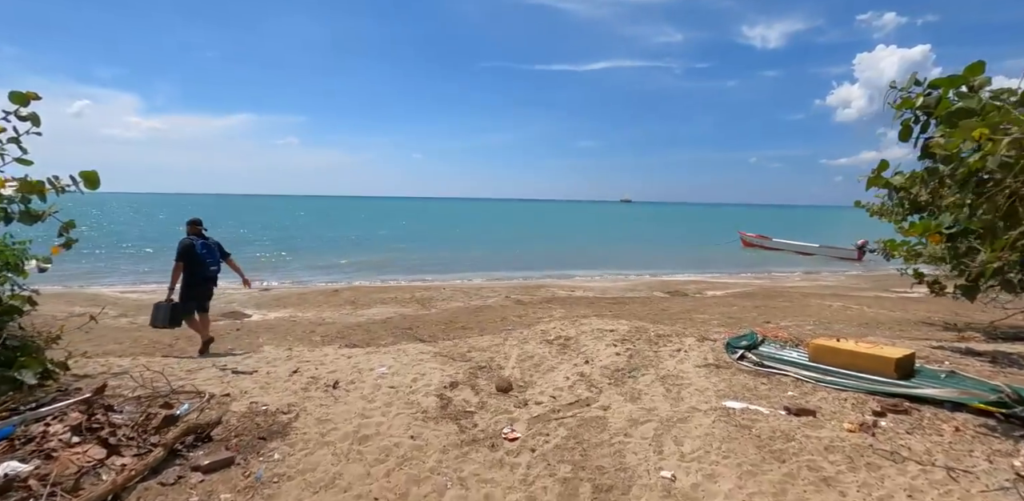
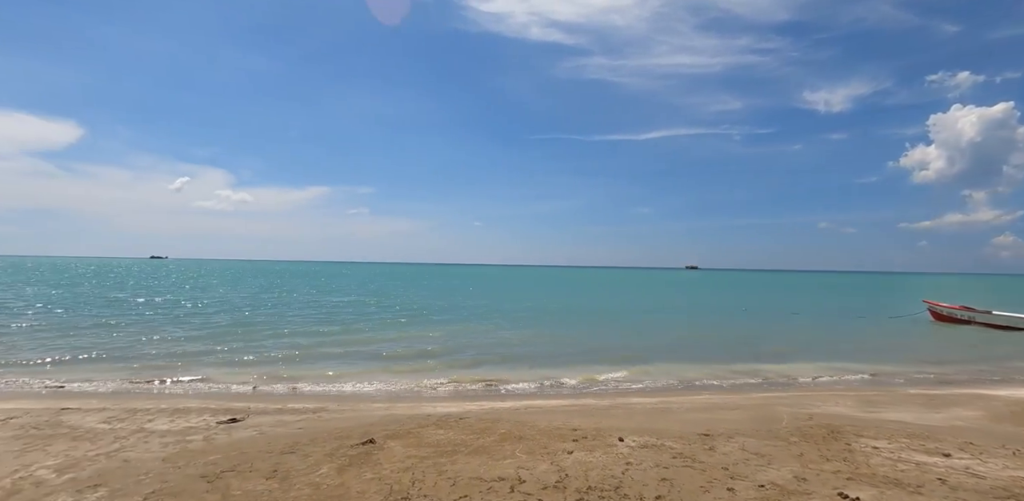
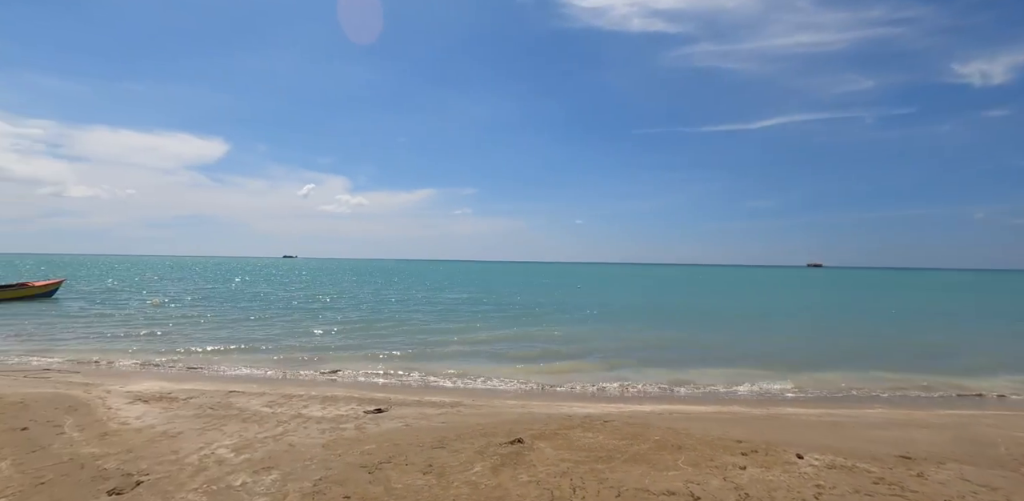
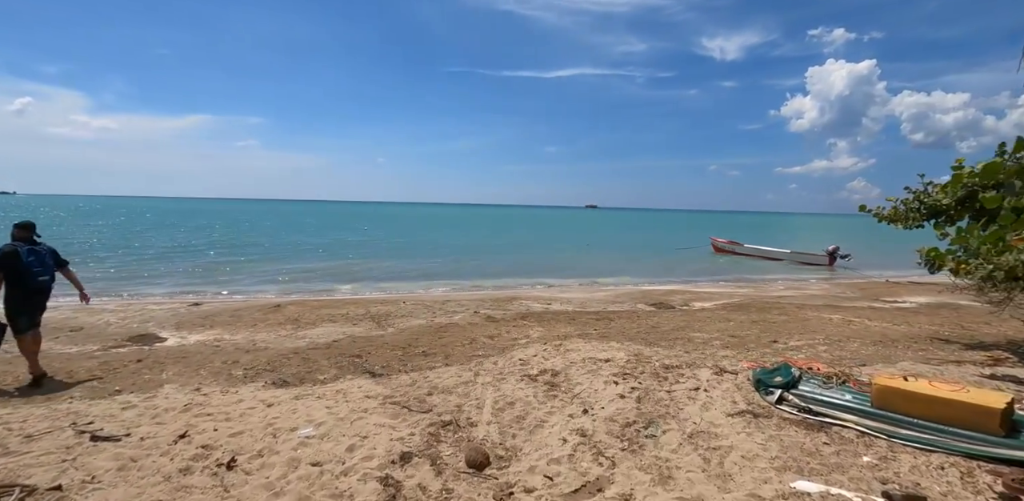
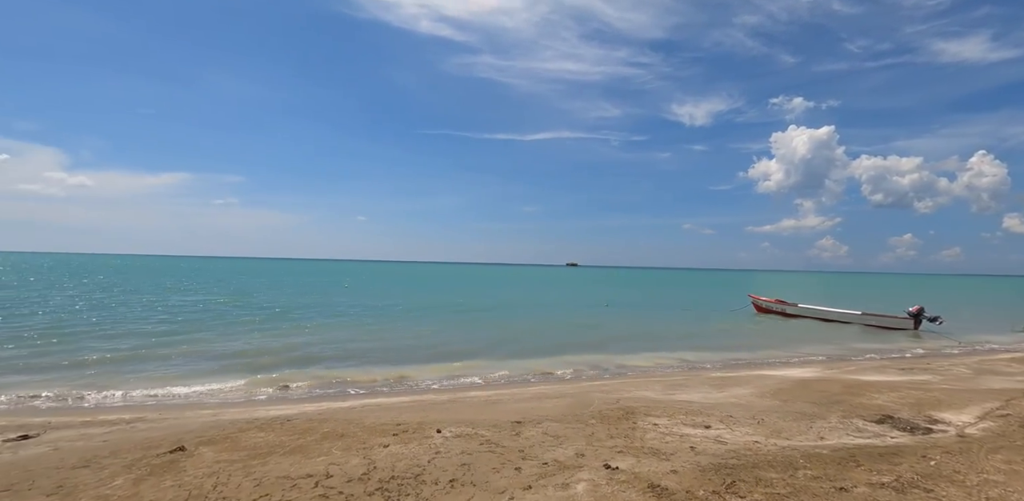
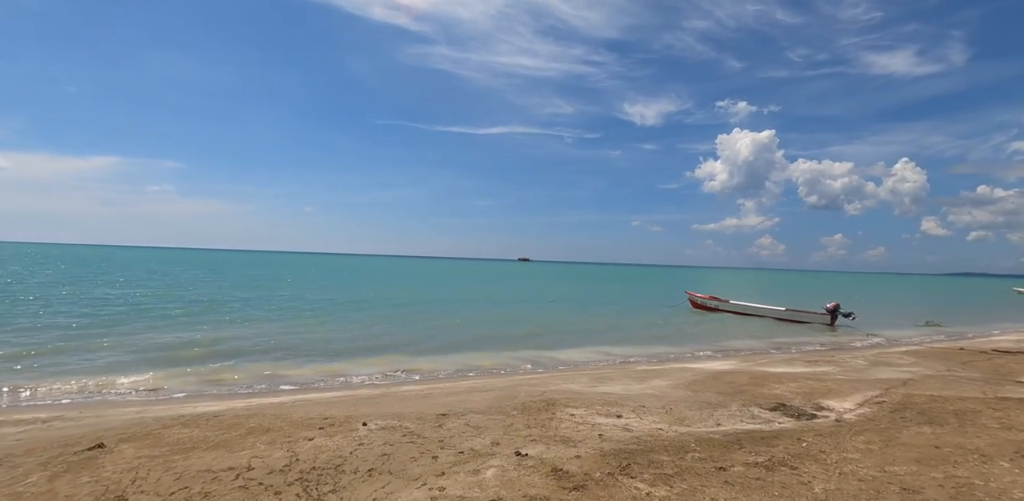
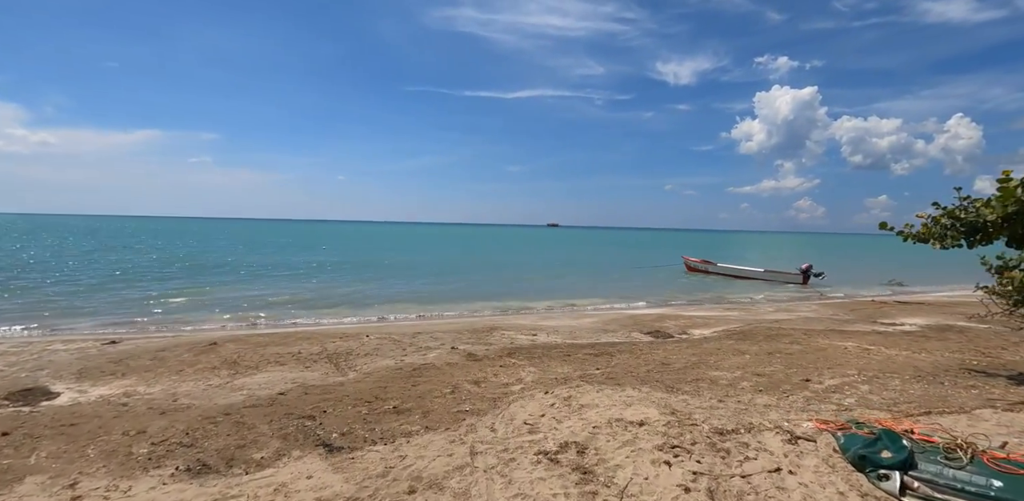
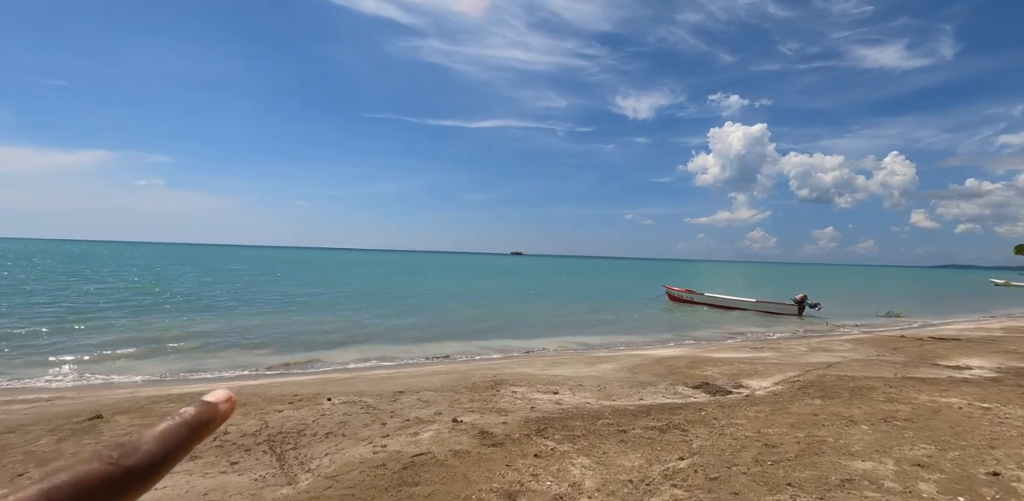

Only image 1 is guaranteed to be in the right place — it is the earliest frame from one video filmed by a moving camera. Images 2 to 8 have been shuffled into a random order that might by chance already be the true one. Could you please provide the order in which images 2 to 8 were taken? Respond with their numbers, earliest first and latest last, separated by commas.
4, 7, 8, 6, 5, 2, 3
